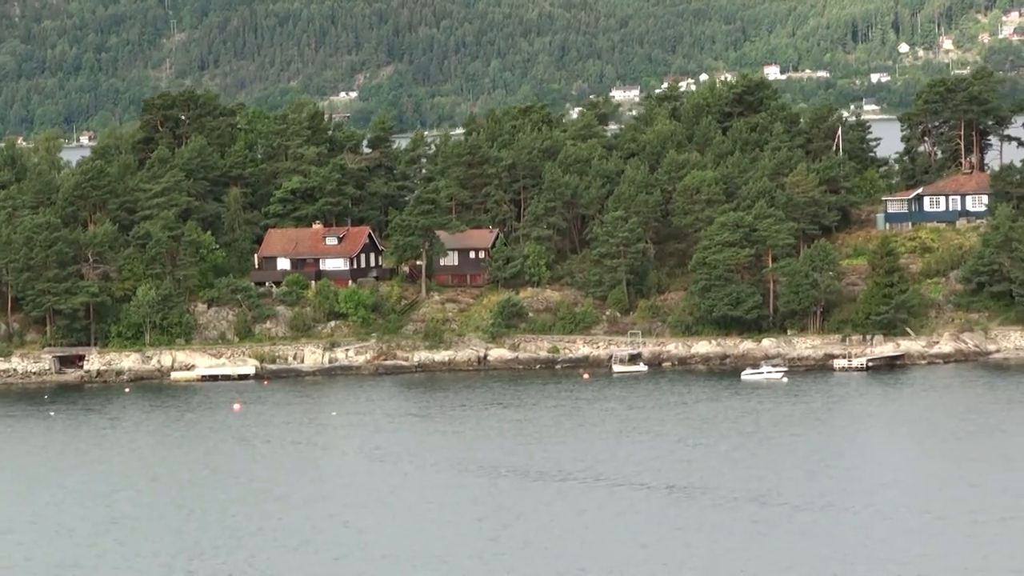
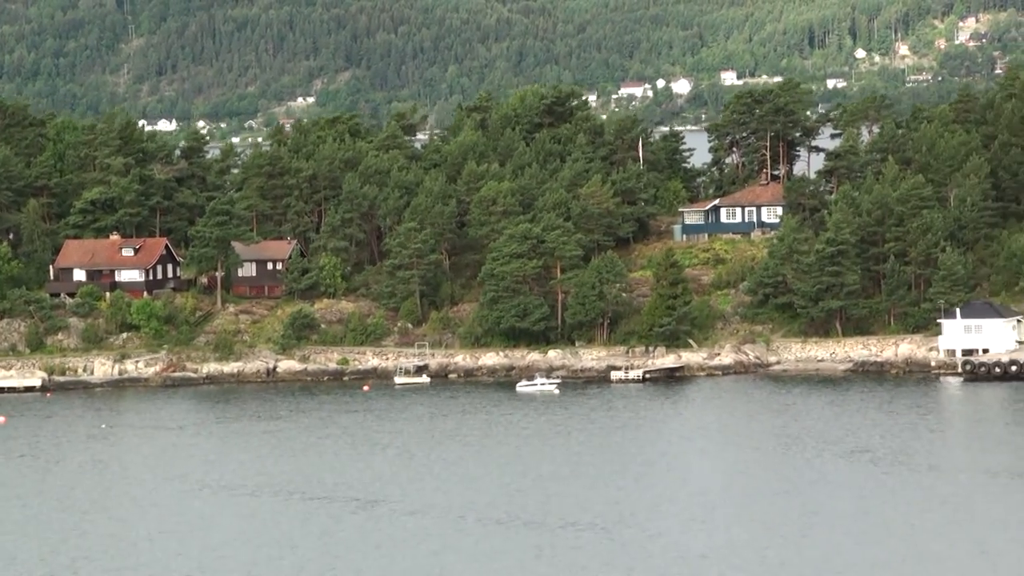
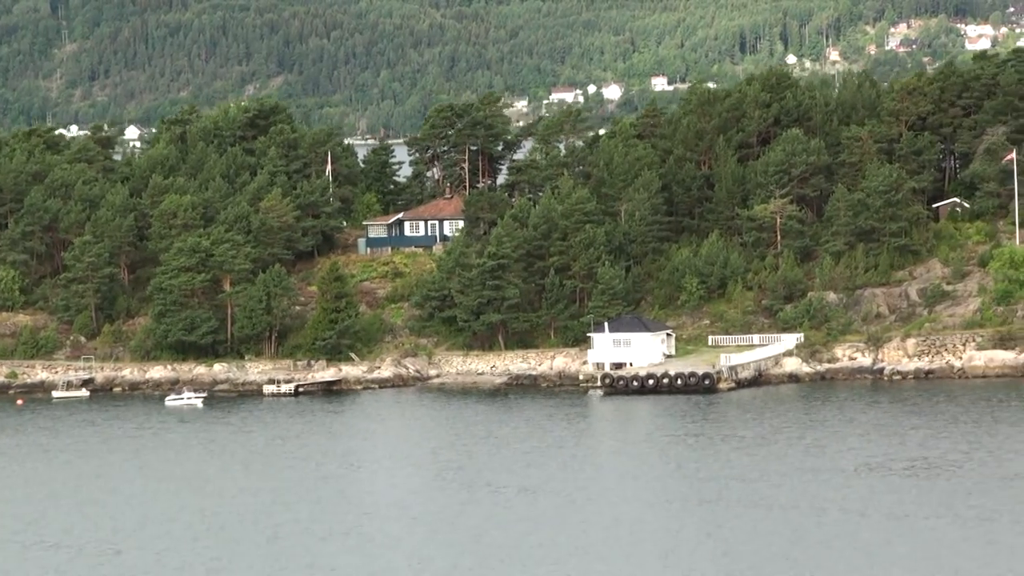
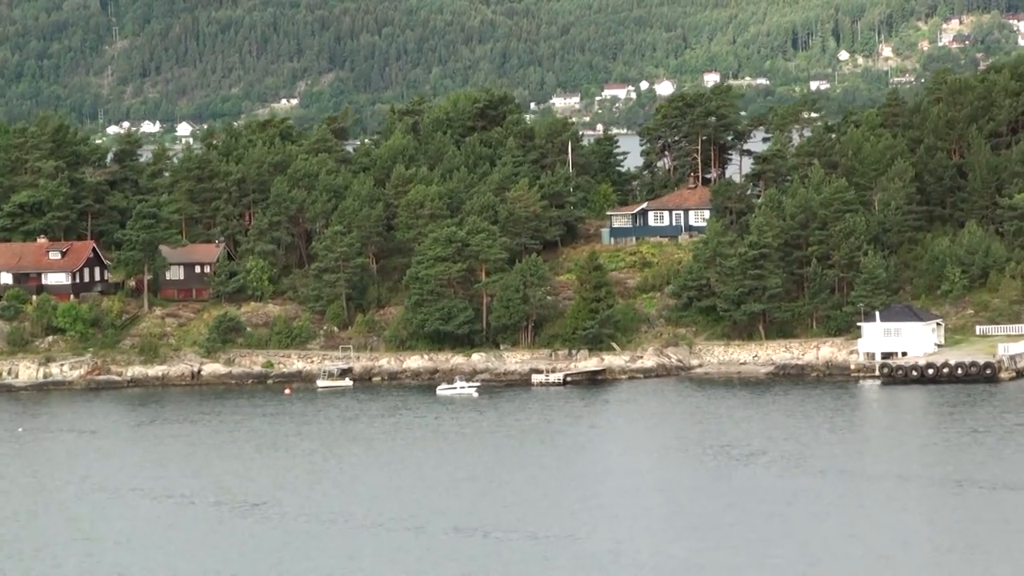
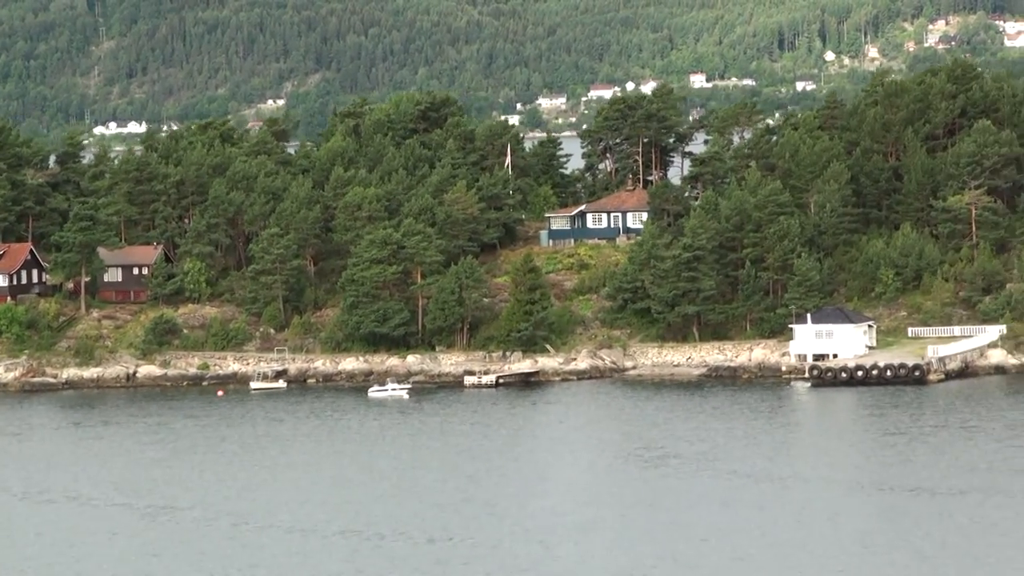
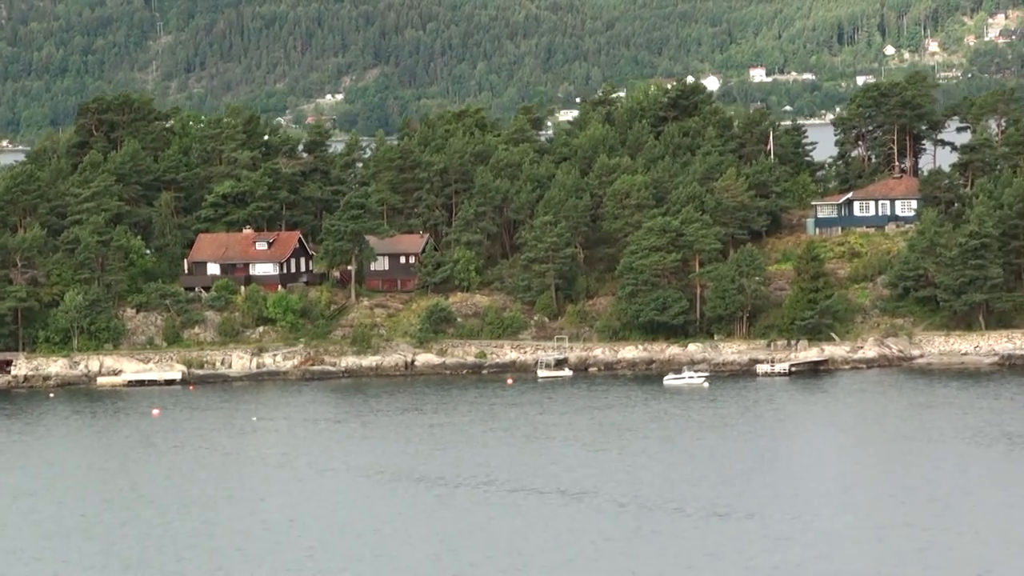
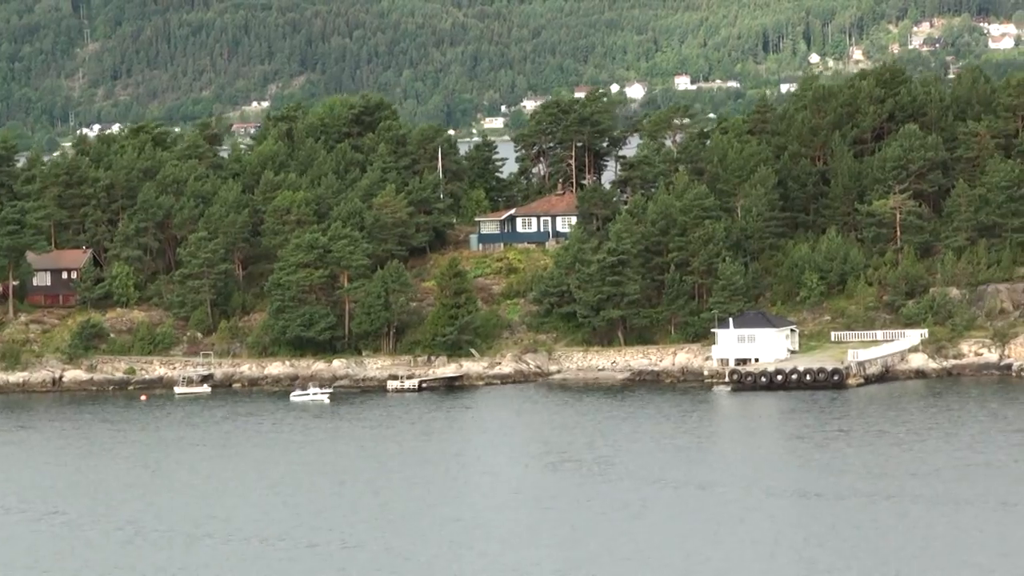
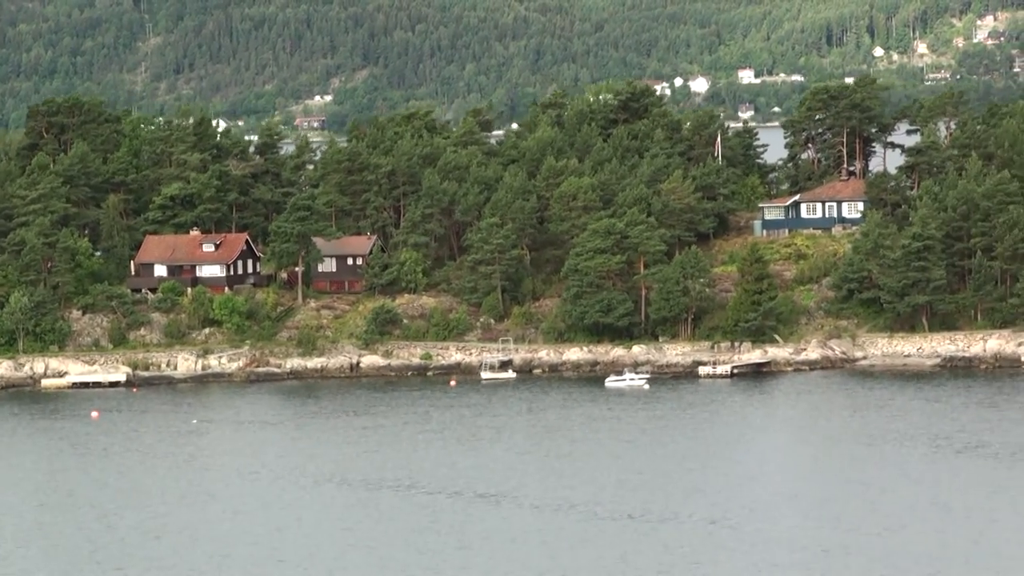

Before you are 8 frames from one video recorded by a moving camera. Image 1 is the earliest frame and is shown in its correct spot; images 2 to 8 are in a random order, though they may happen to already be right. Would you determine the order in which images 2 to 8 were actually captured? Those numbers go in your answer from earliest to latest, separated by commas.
6, 8, 2, 4, 5, 7, 3
